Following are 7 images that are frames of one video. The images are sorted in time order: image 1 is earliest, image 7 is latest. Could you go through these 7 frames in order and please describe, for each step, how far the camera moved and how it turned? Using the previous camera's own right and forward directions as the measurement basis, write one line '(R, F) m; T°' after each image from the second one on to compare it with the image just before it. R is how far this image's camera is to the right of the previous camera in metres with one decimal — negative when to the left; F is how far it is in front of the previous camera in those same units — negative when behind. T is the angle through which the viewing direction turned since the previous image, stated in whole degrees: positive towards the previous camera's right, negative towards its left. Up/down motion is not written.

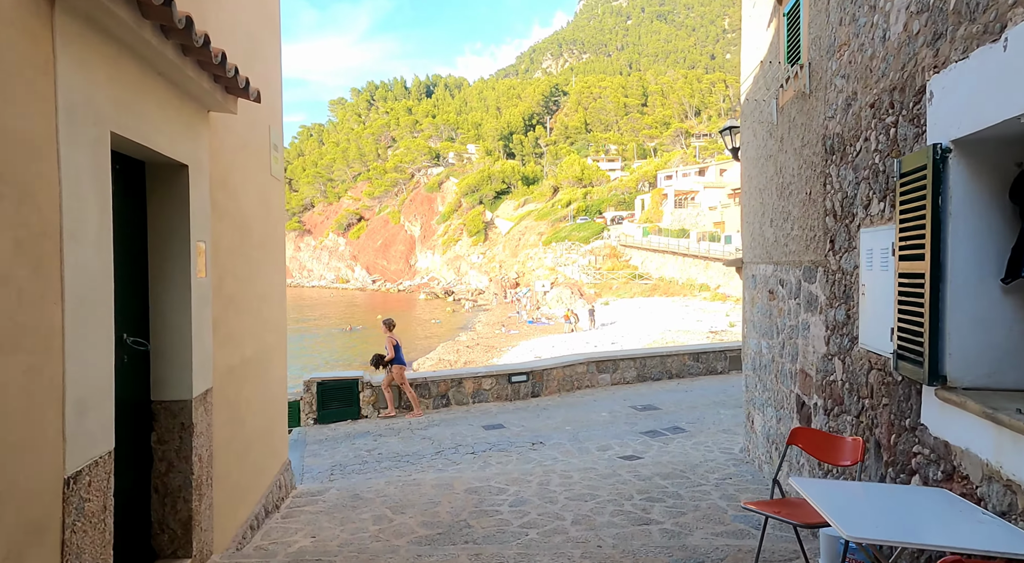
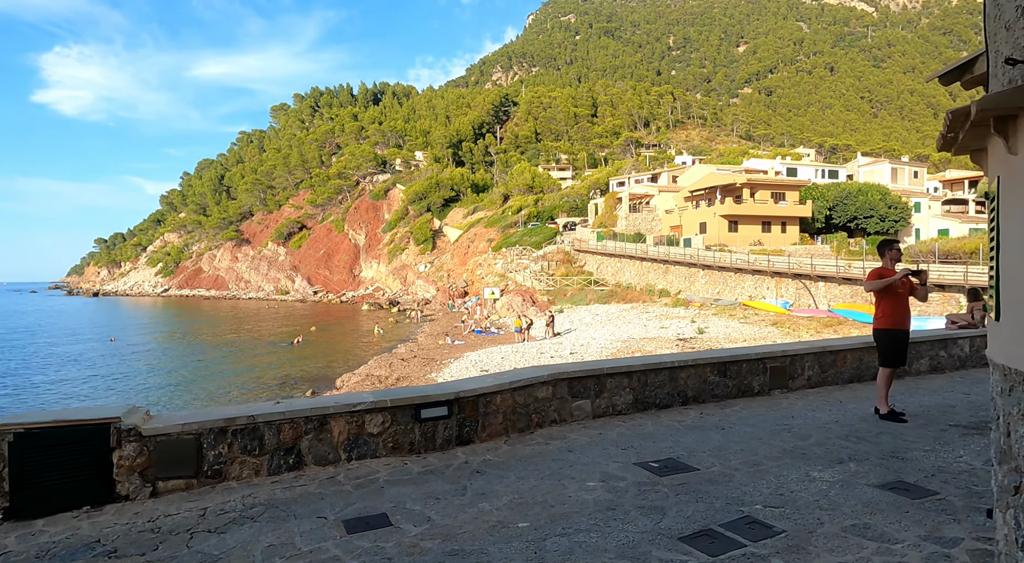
(+0.3, +4.0) m; +4°
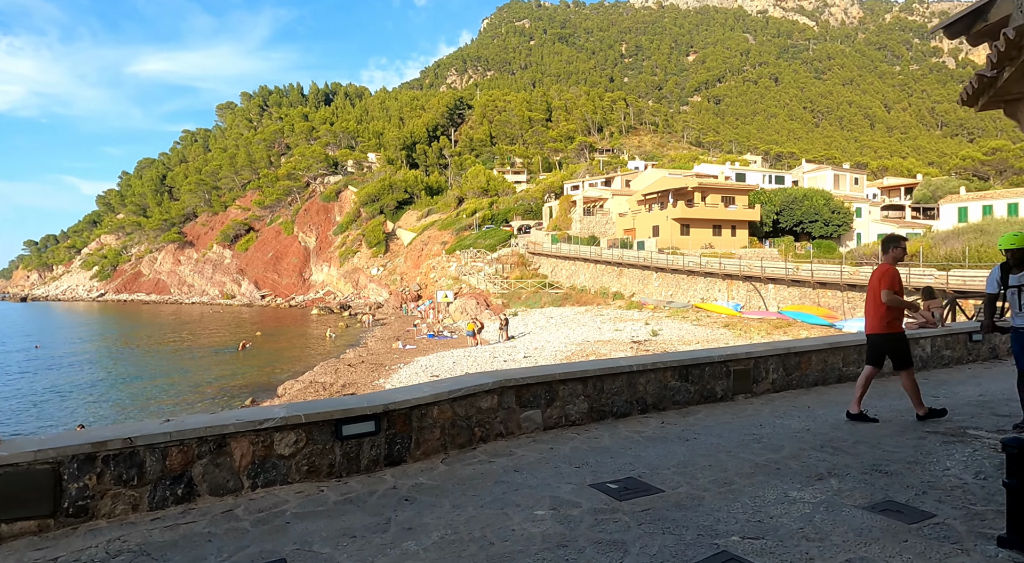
(+0.1, +0.7) m; +4°
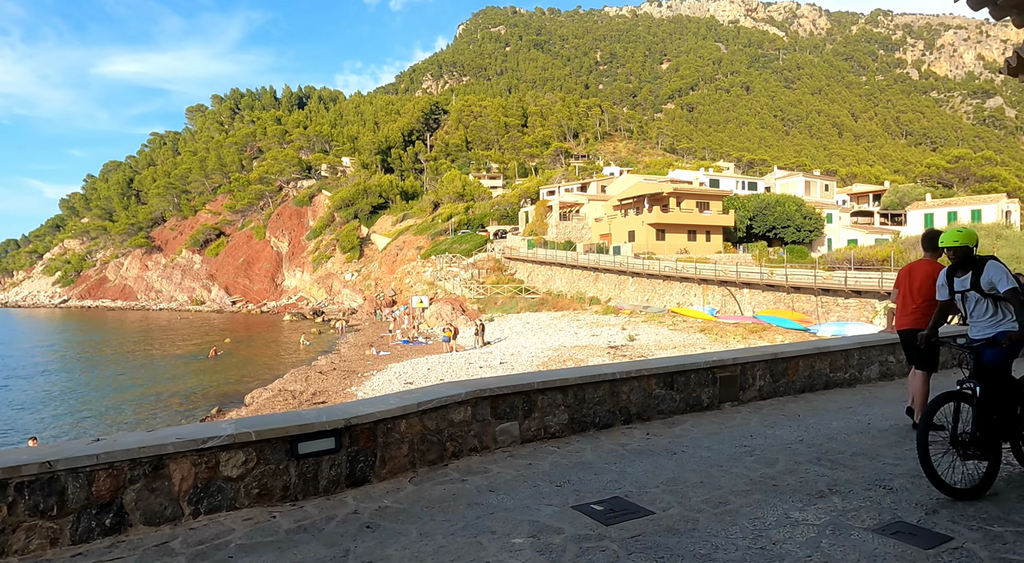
(0.0, +0.4) m; +2°
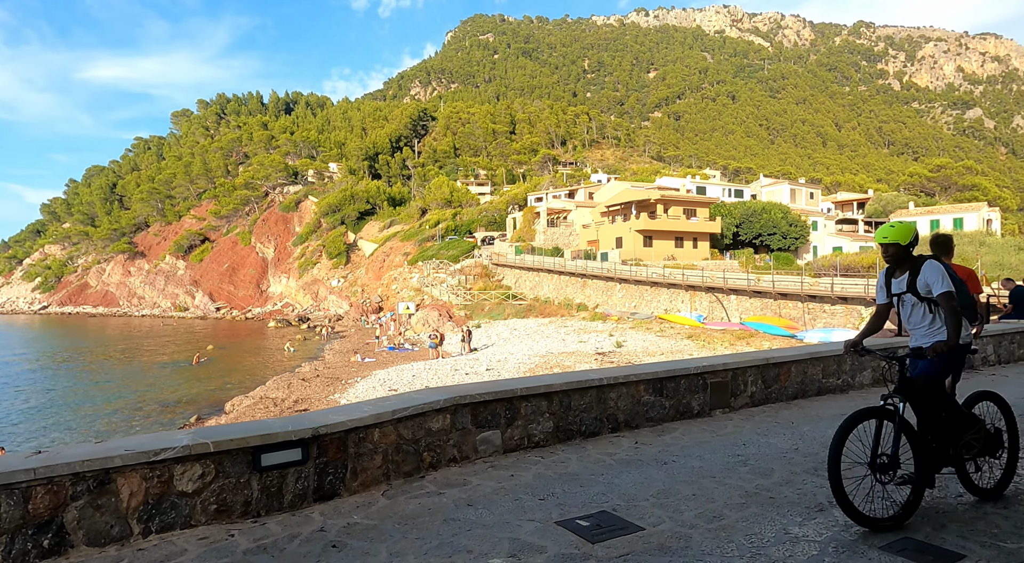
(0.0, +0.3) m; +1°
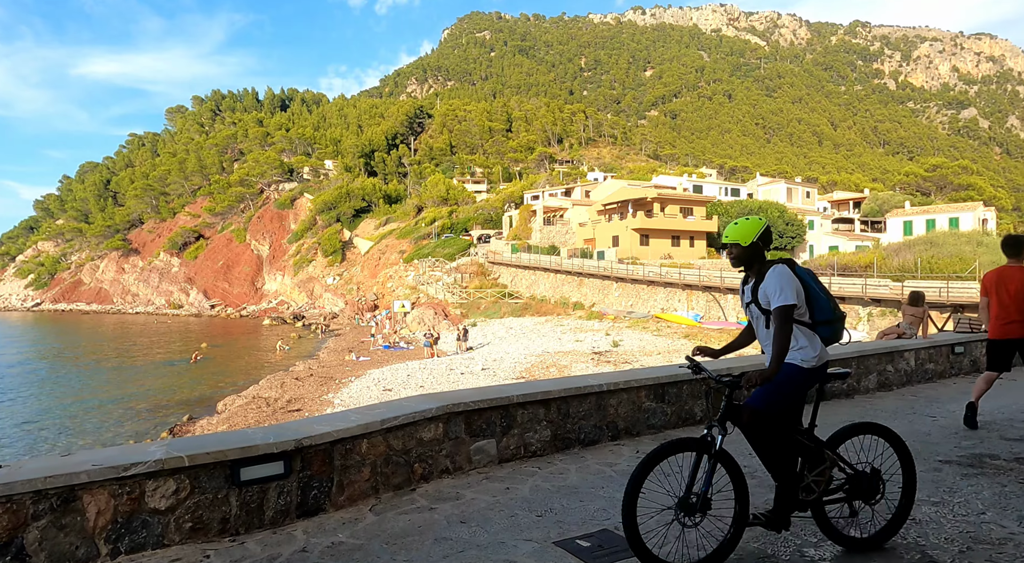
(0.0, +0.2) m; 0°
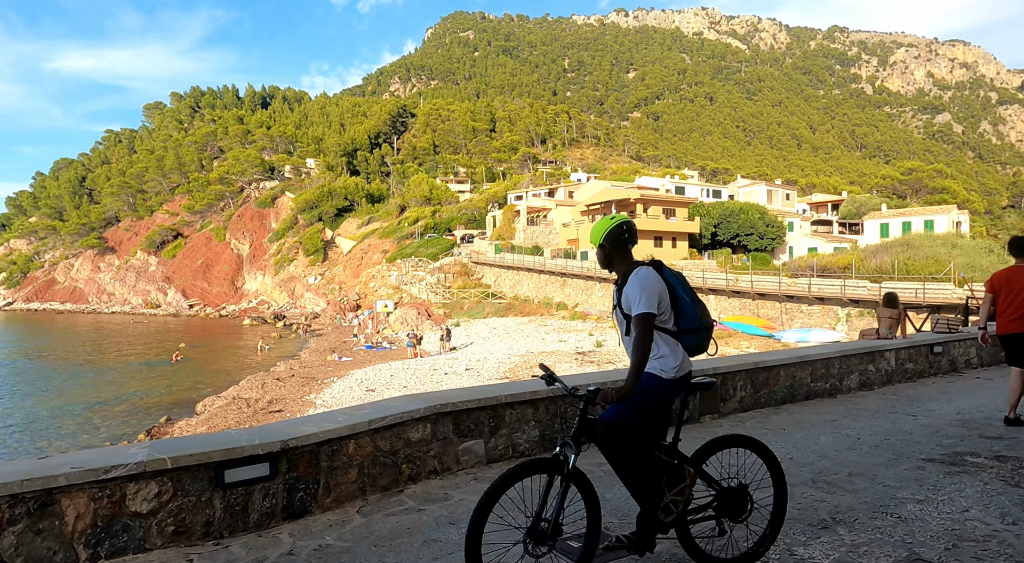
(0.0, 0.0) m; +1°
